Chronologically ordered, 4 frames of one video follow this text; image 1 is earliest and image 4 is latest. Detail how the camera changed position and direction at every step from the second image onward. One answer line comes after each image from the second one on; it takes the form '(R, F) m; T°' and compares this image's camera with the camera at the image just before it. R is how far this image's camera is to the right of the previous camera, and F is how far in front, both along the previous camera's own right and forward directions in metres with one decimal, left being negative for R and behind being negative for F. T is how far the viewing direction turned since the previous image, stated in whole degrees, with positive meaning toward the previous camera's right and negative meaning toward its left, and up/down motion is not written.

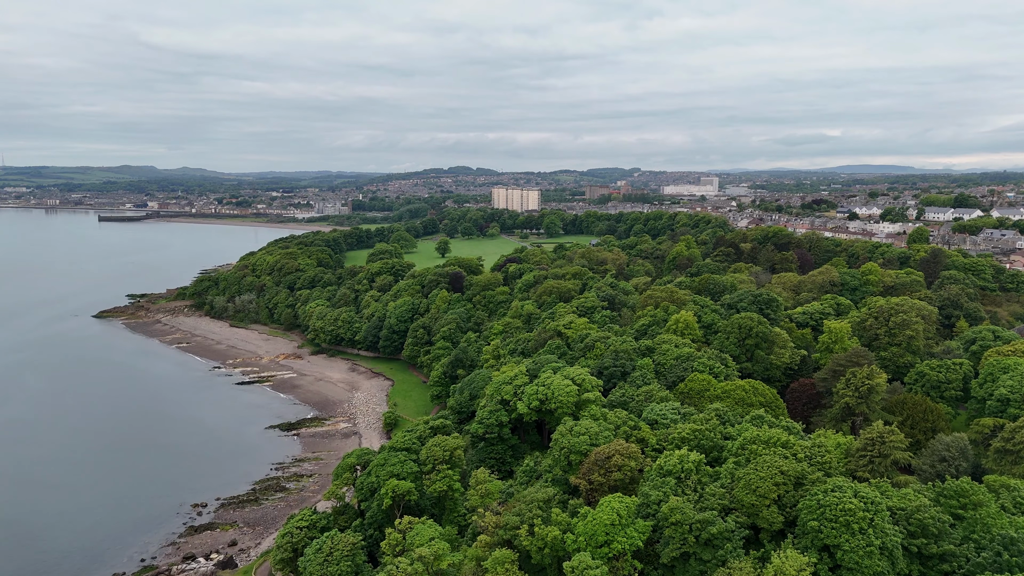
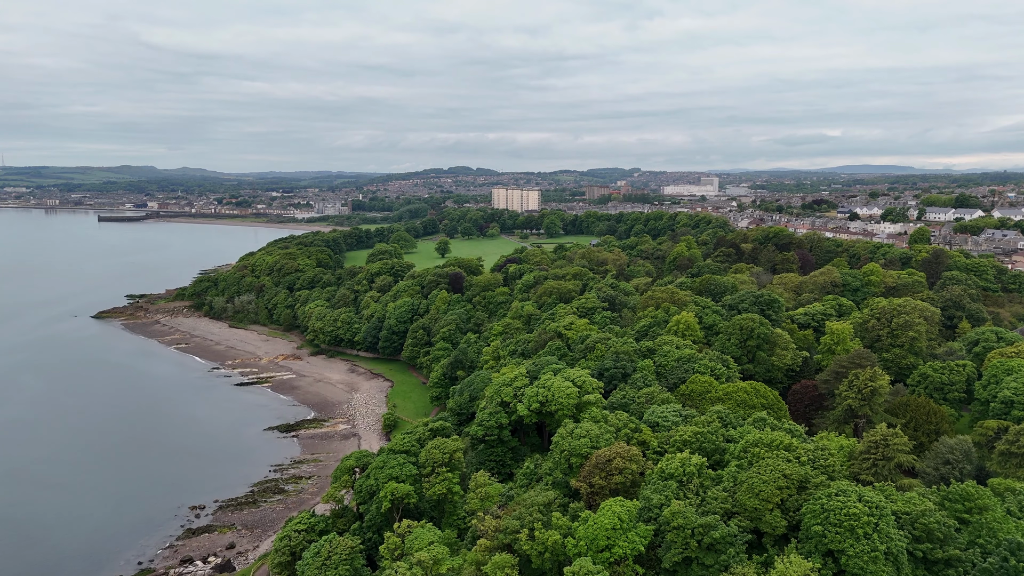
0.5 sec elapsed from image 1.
(0.0, +0.2) m; 0°
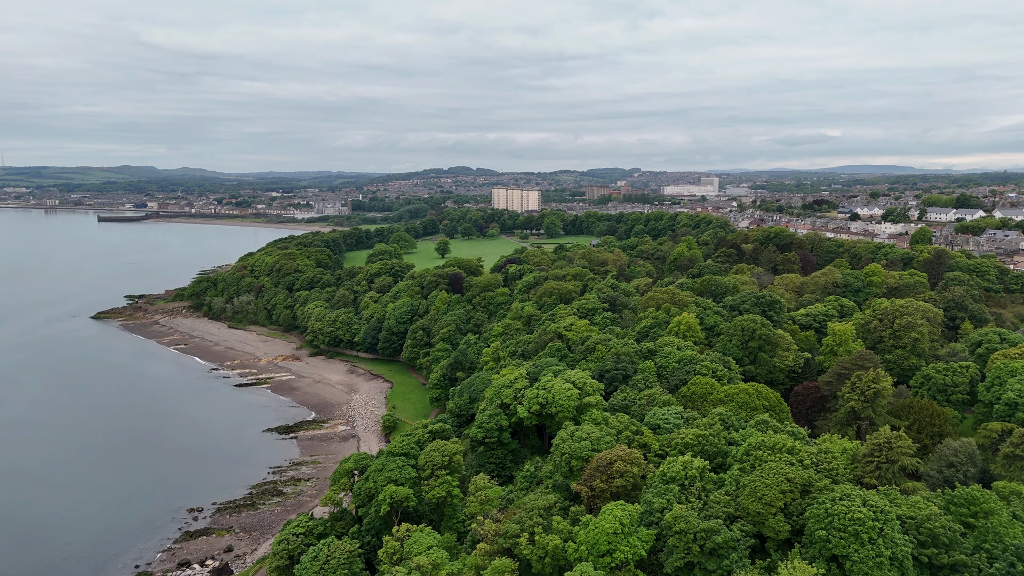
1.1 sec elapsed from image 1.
(0.0, +0.2) m; 0°
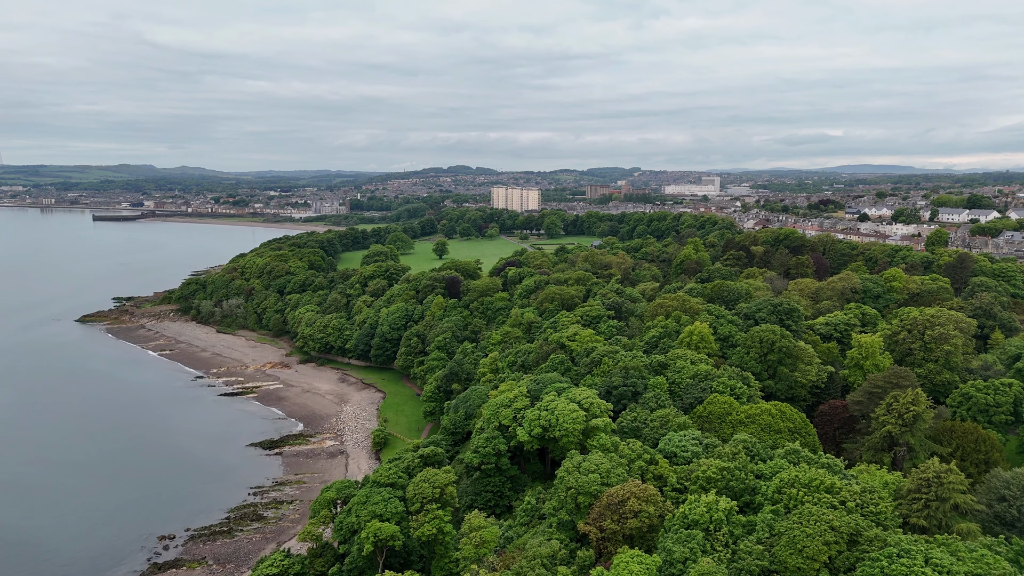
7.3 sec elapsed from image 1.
(0.0, +2.7) m; 0°
